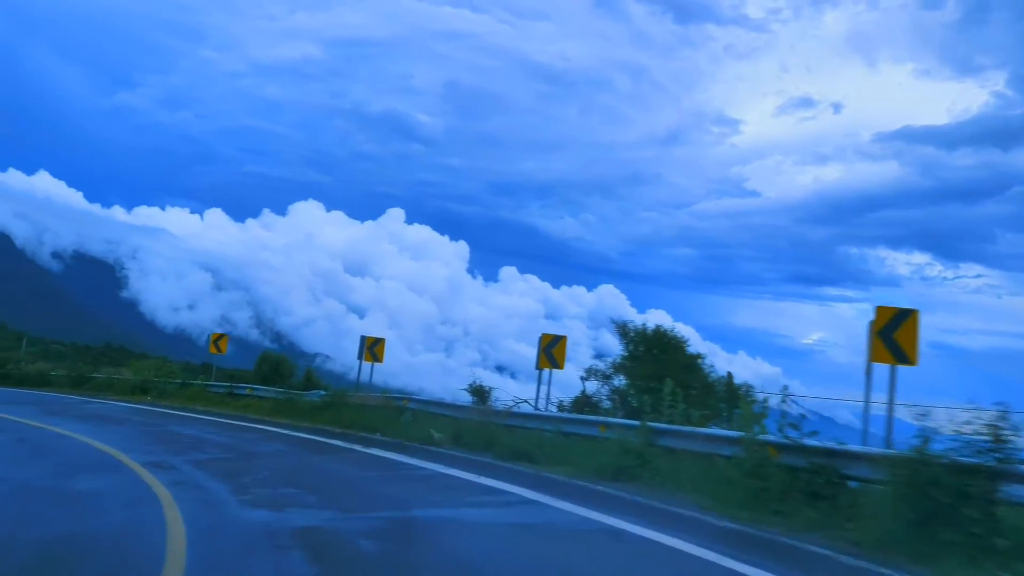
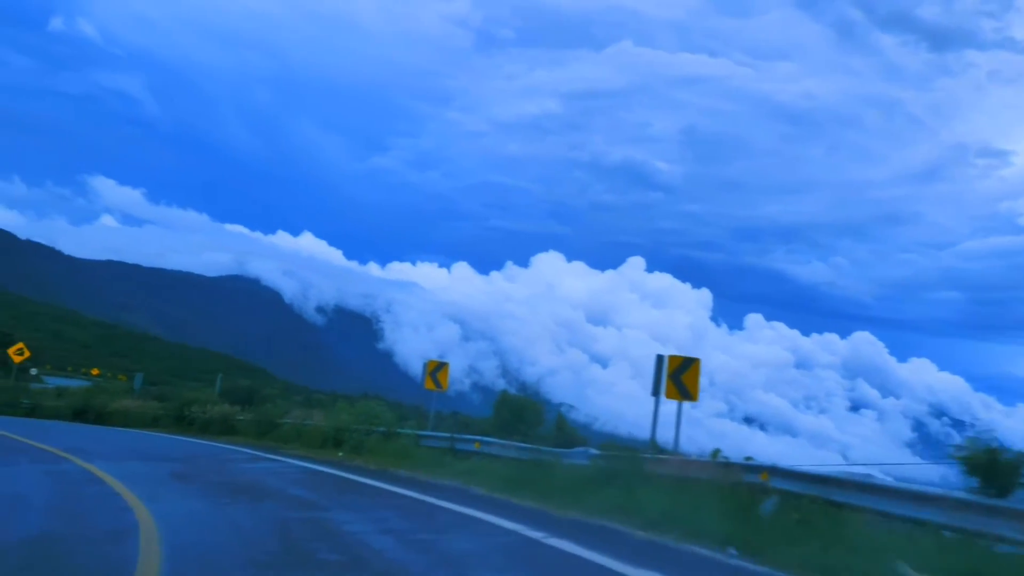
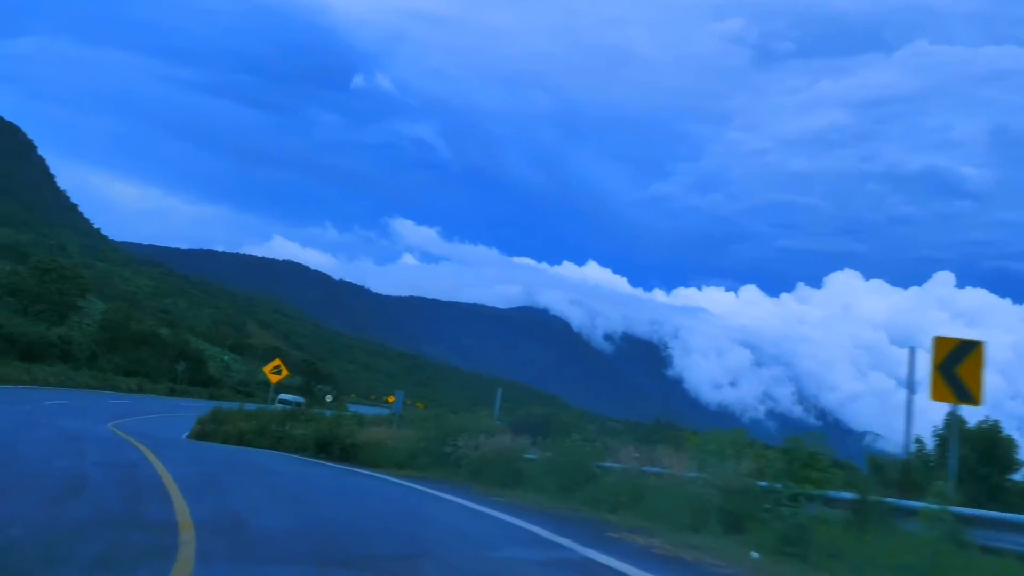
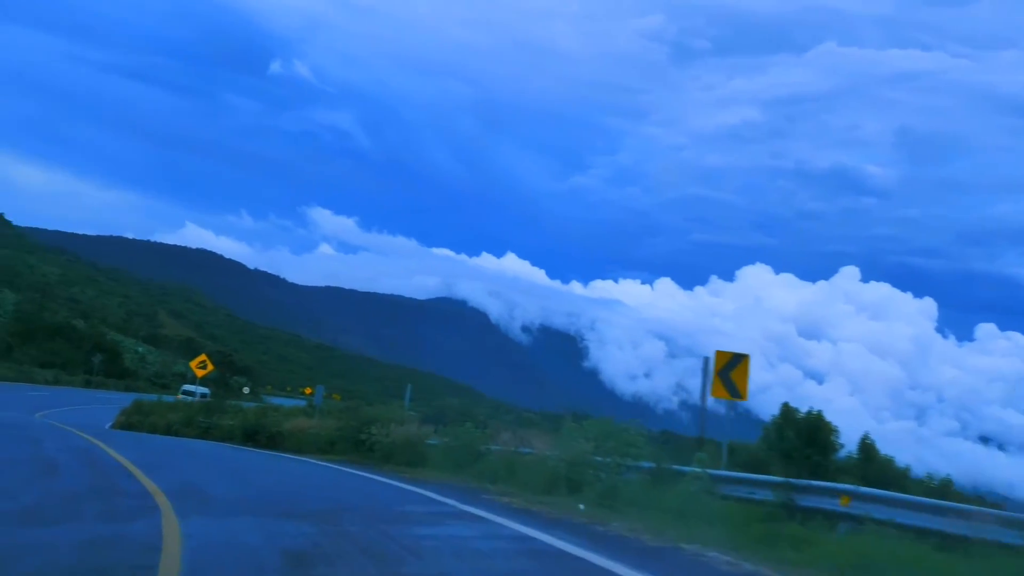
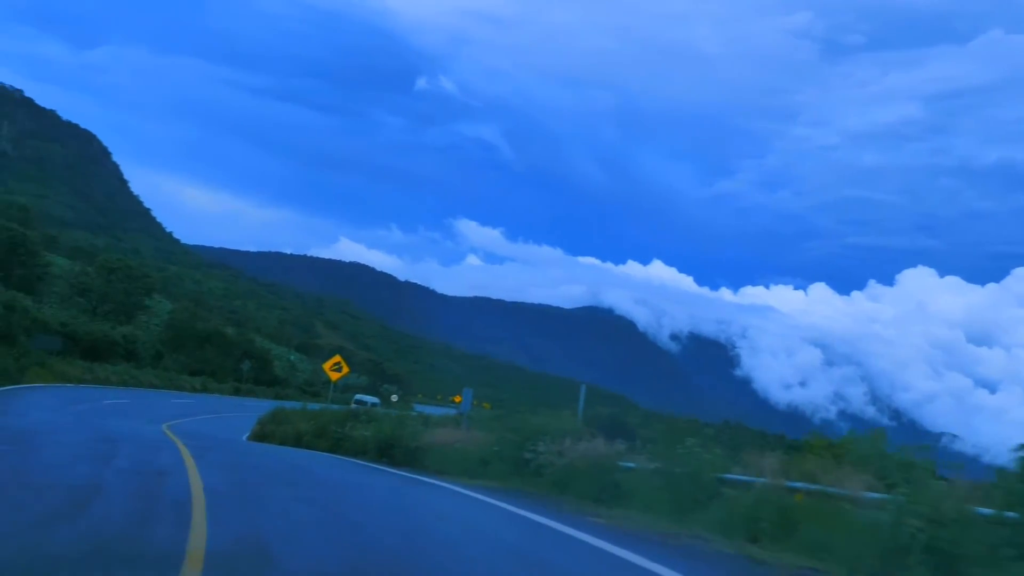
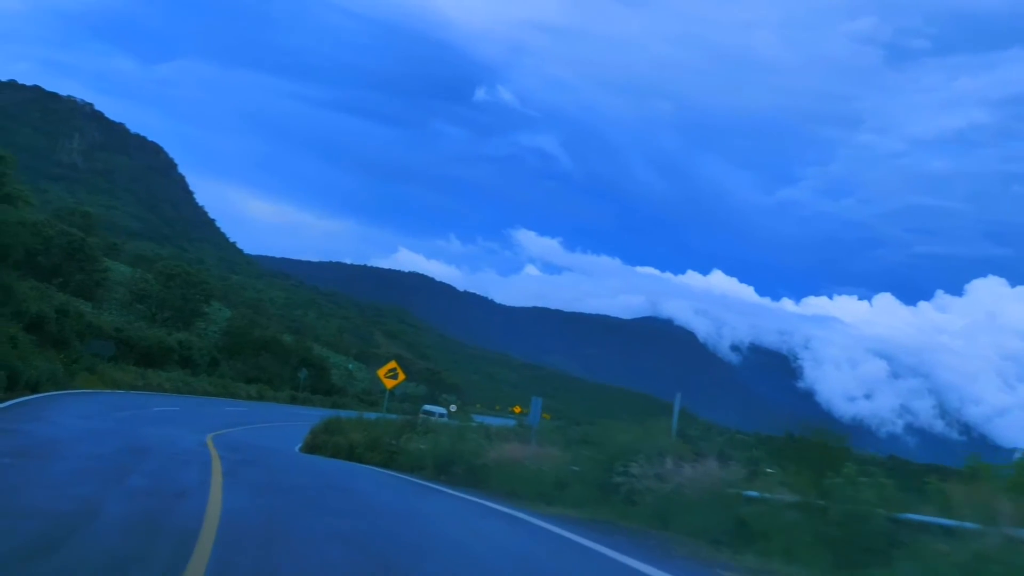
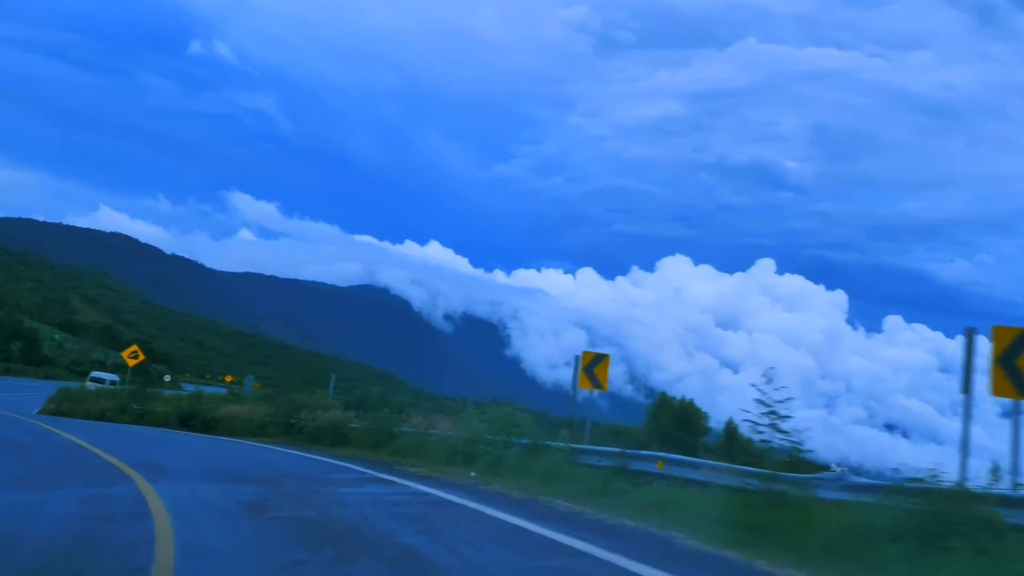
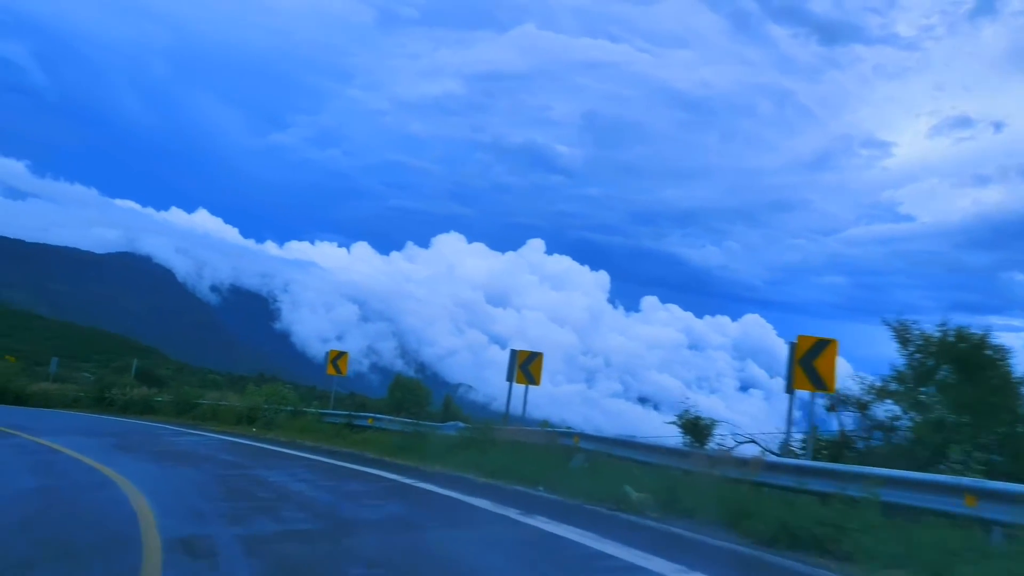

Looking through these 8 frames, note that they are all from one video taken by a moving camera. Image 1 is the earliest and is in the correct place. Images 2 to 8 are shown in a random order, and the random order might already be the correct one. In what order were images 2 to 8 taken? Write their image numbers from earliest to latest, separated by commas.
8, 2, 7, 4, 3, 5, 6
